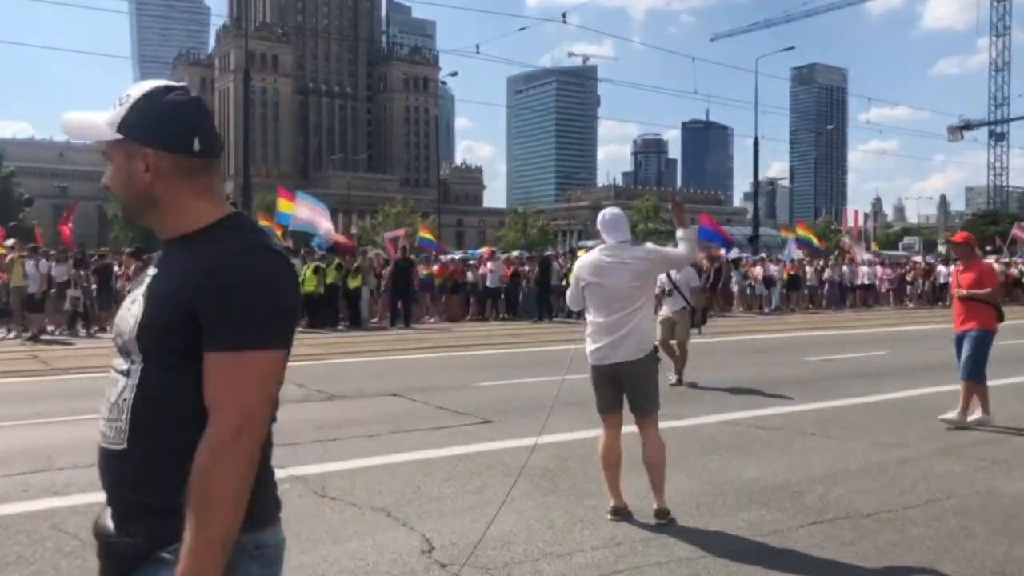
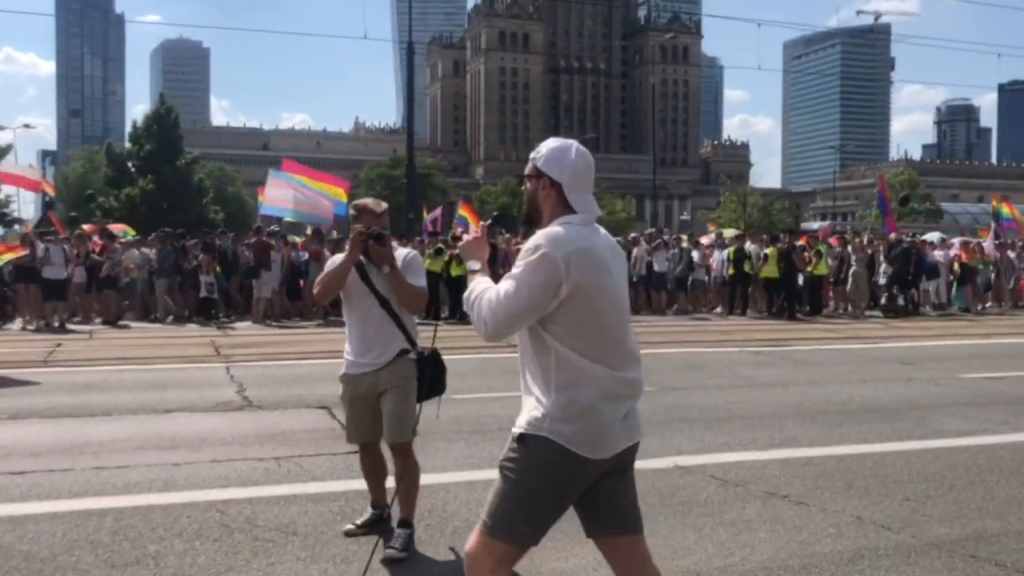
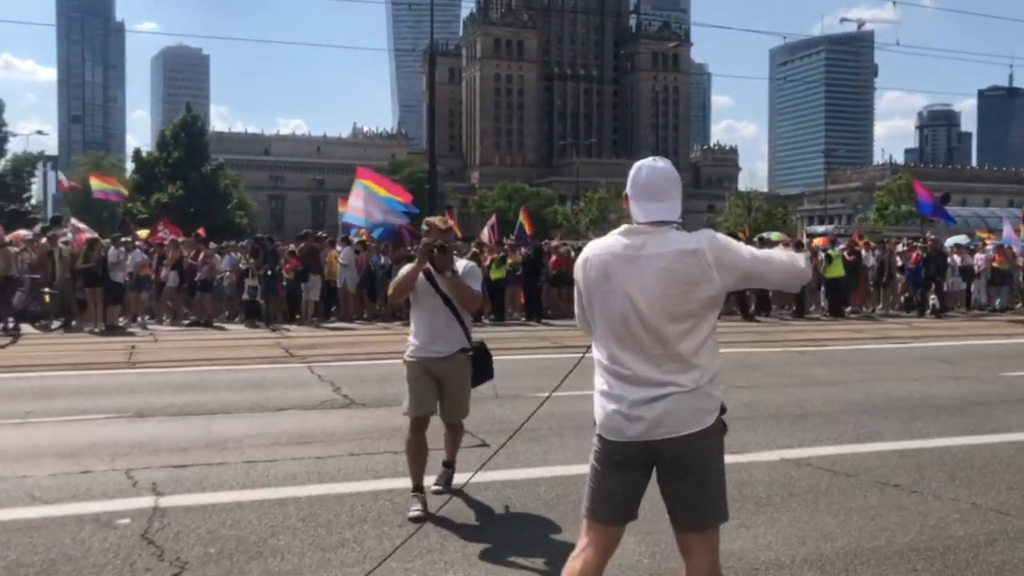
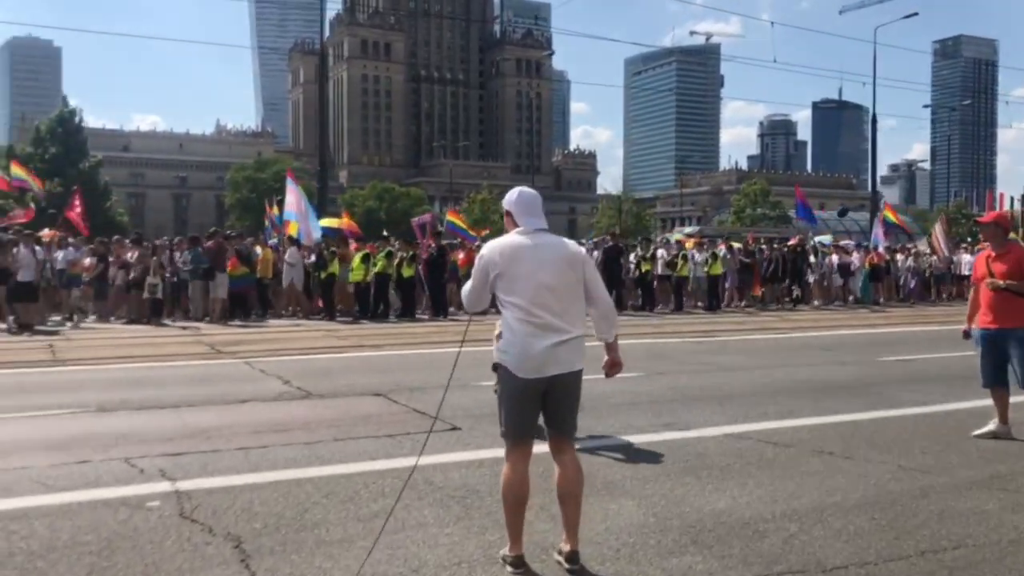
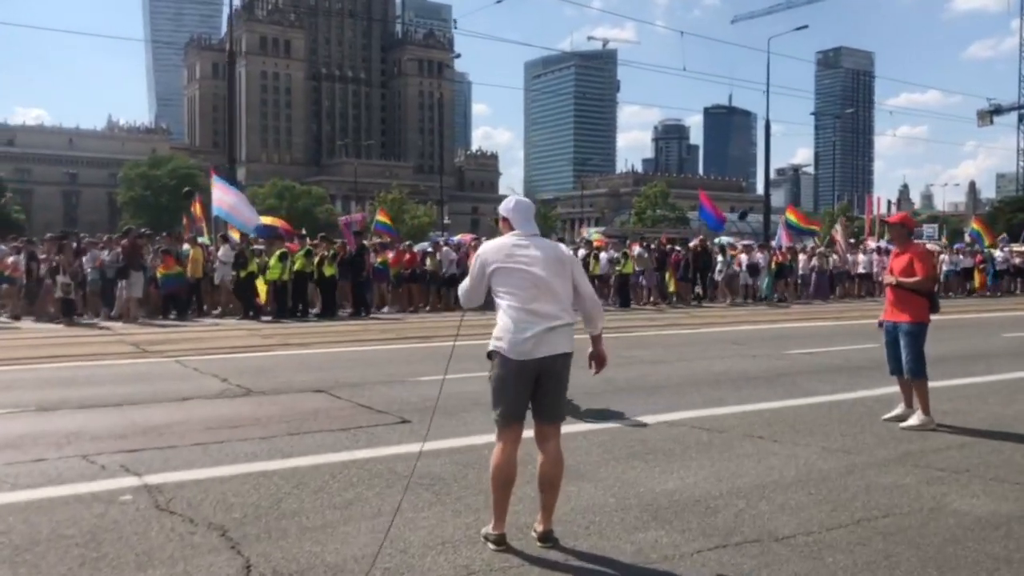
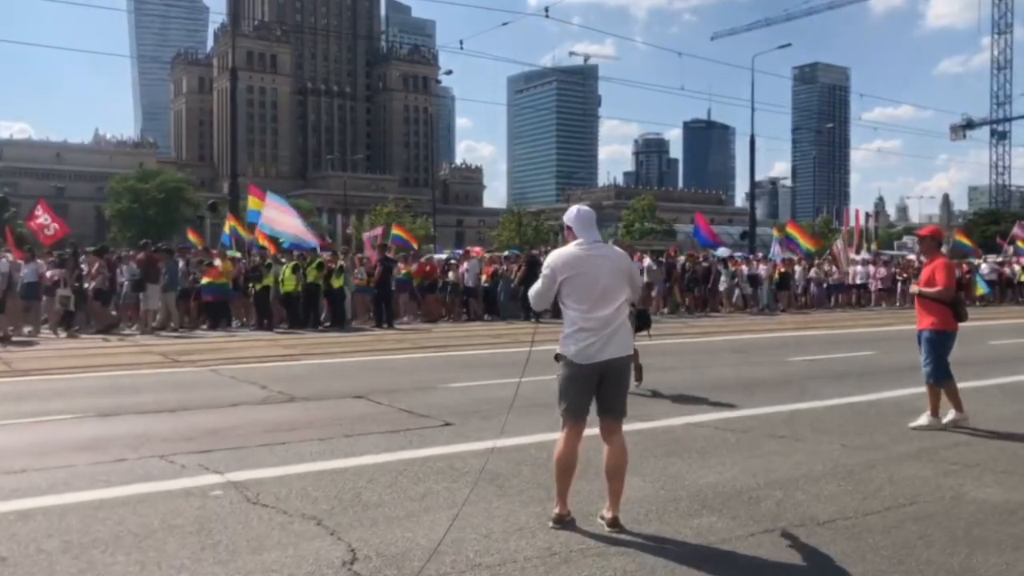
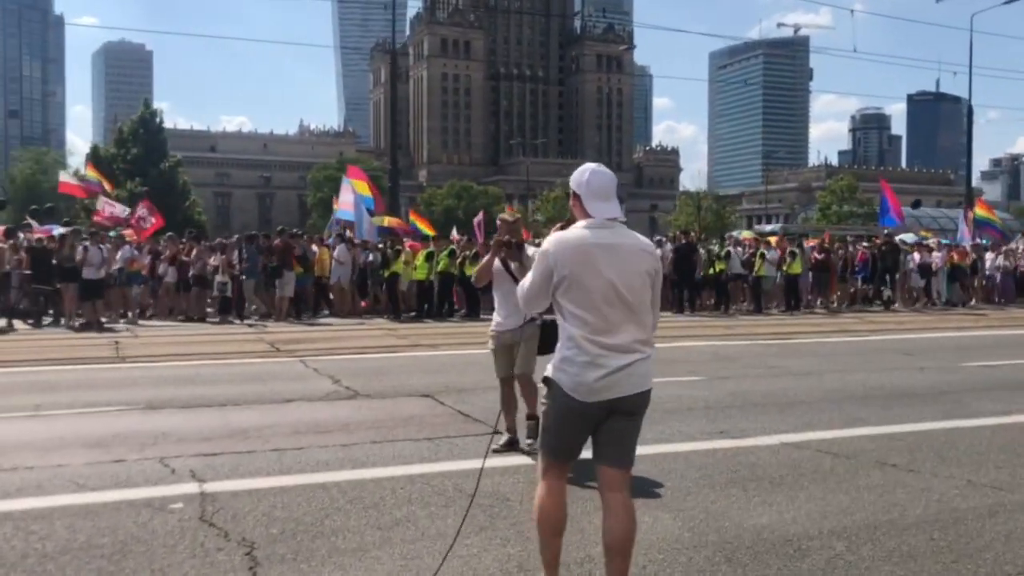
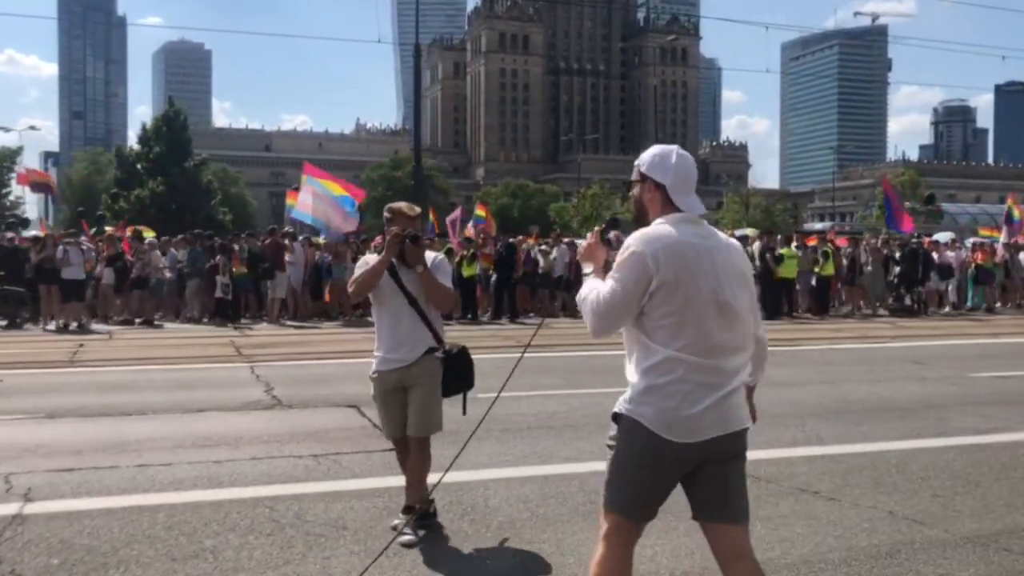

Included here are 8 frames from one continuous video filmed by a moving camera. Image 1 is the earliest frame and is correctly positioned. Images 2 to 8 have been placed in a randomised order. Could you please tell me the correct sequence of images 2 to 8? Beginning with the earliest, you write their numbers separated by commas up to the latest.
6, 5, 4, 7, 3, 8, 2
